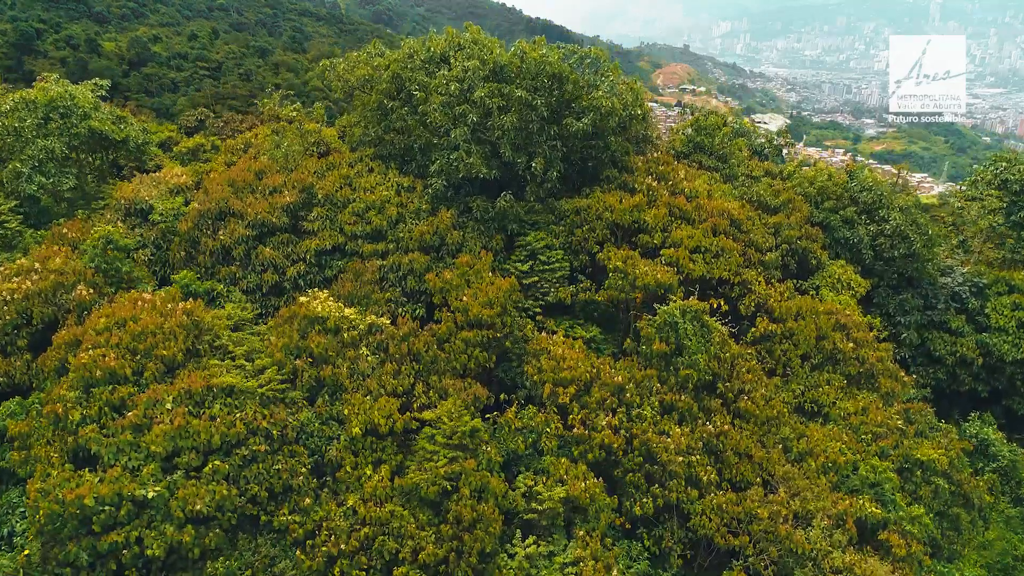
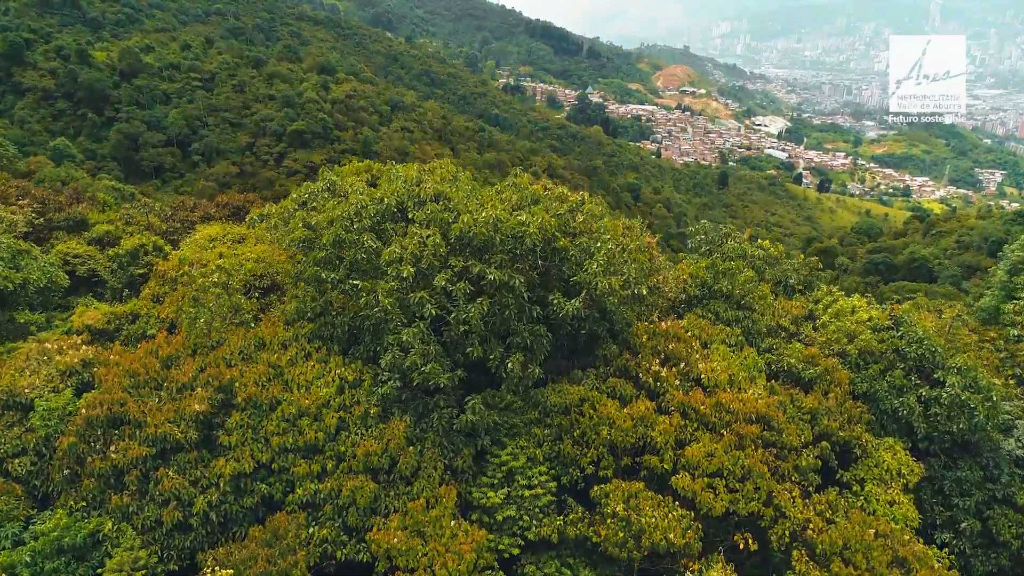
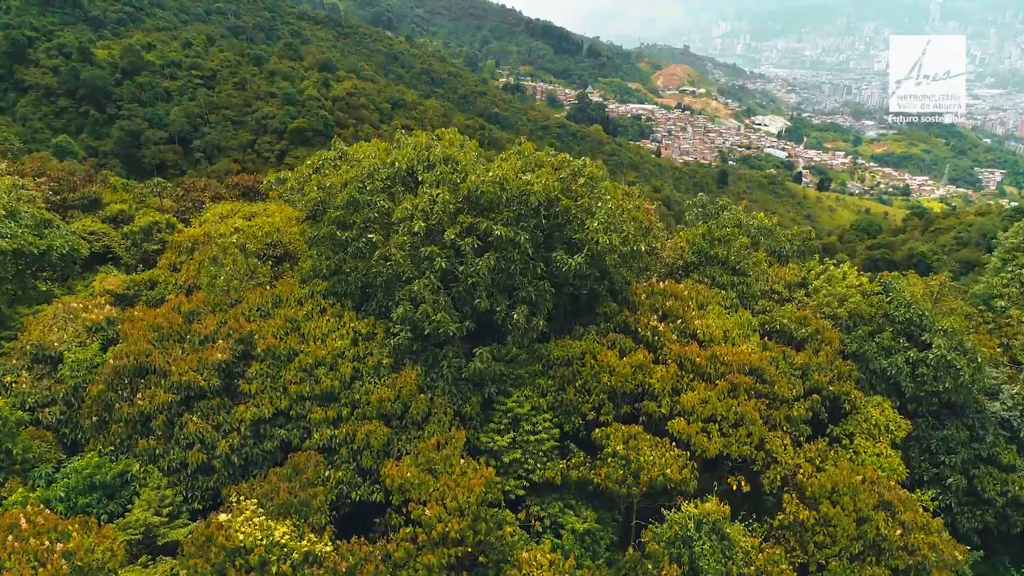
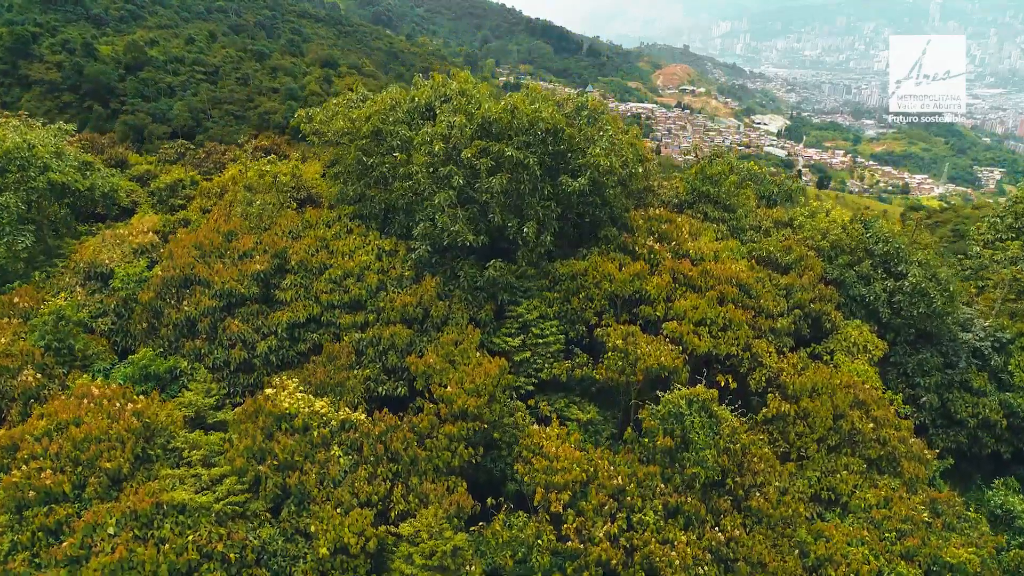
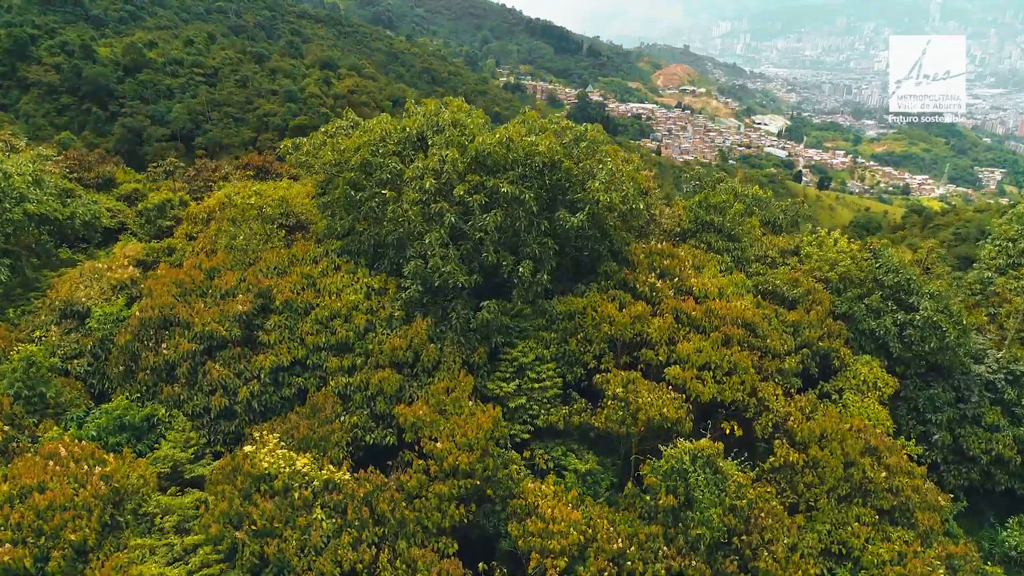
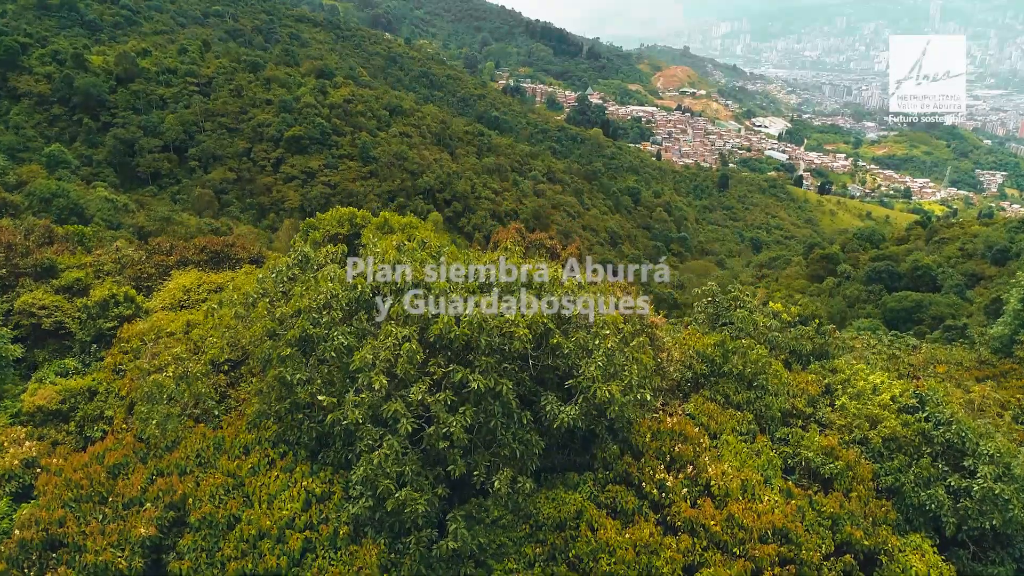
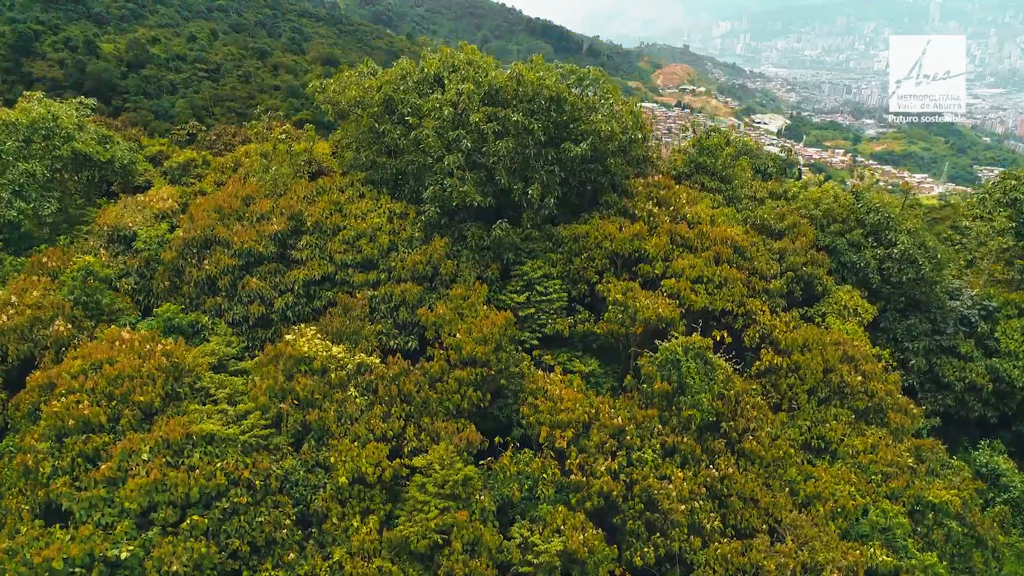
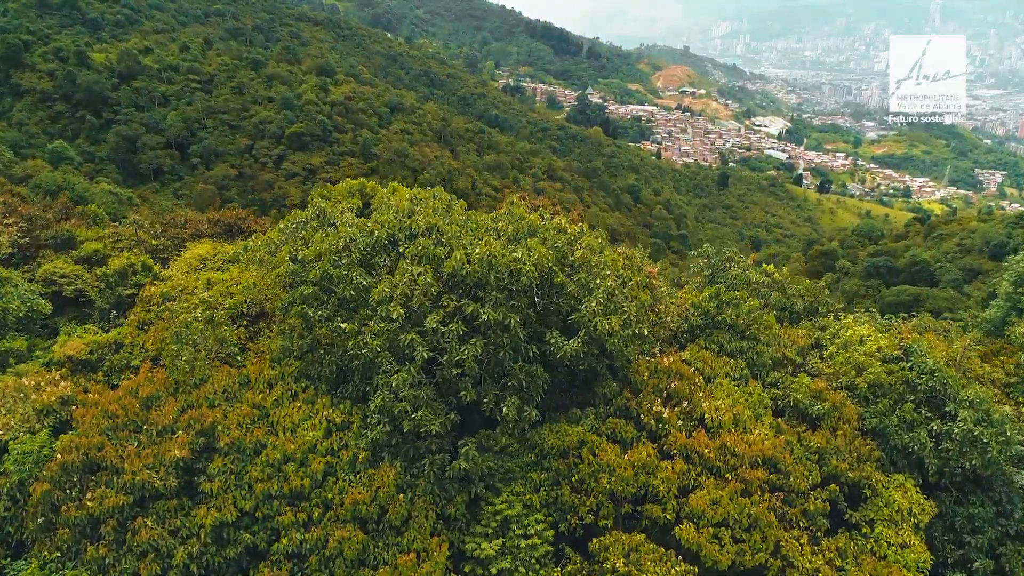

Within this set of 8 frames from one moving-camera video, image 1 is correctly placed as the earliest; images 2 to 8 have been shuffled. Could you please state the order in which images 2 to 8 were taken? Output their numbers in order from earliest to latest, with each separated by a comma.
7, 4, 5, 3, 2, 8, 6
